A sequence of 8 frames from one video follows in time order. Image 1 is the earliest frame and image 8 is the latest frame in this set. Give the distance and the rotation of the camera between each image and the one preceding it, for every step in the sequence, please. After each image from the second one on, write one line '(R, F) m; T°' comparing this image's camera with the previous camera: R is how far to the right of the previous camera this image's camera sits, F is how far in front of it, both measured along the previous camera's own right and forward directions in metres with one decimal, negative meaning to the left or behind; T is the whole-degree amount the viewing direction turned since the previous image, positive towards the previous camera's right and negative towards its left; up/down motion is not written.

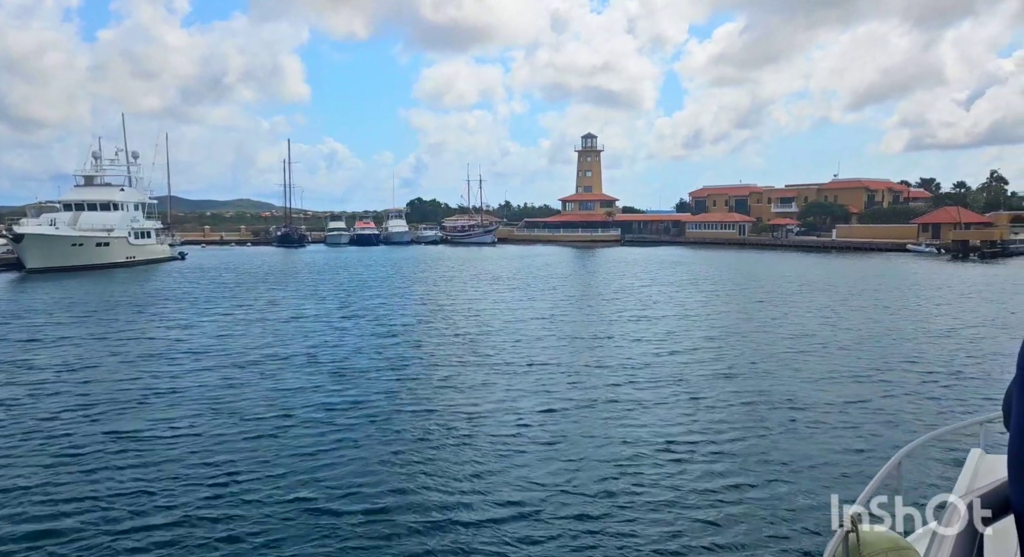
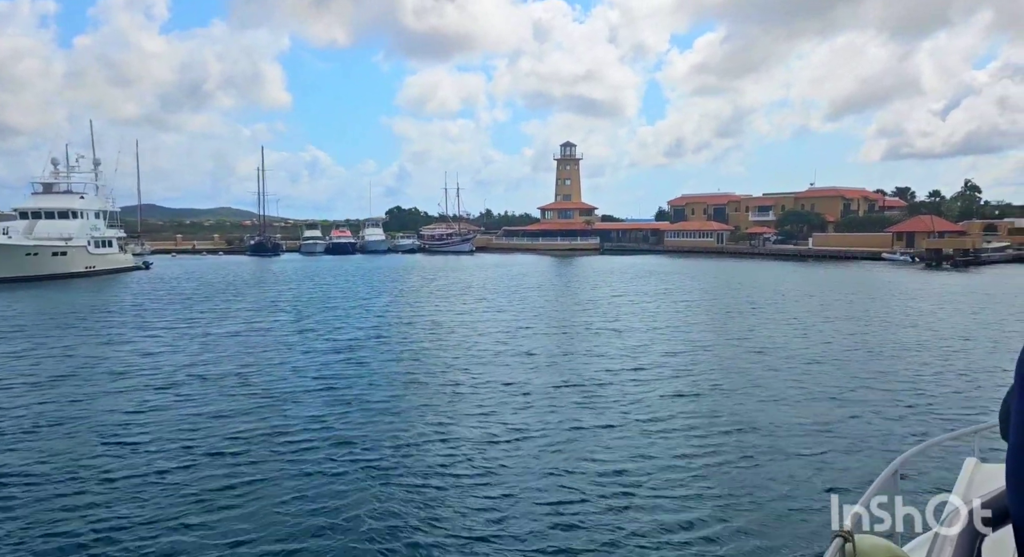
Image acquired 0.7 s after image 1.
(+0.3, +0.5) m; +1°
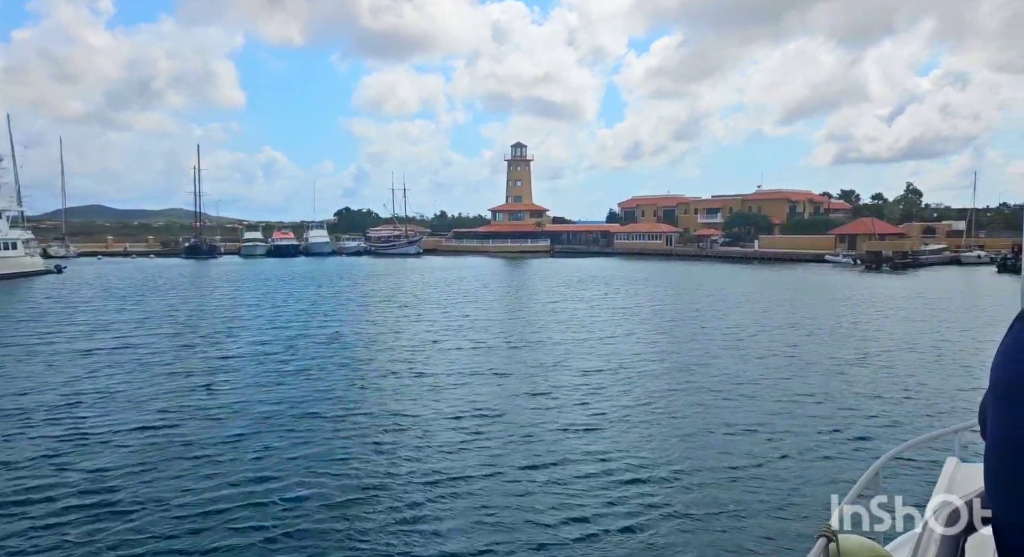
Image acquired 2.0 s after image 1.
(+0.8, +1.0) m; +3°
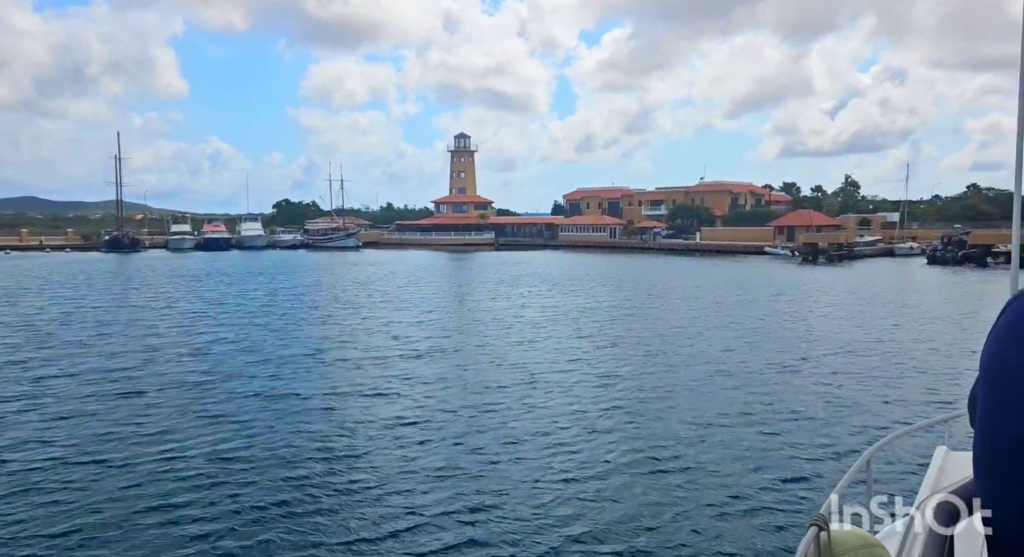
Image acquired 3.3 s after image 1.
(+0.9, +1.2) m; +4°
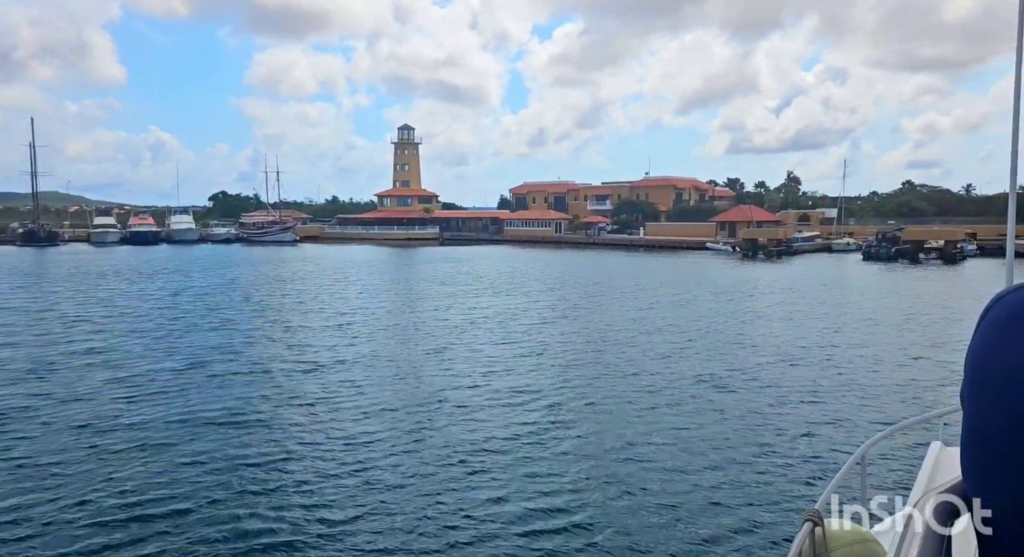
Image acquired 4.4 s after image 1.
(+0.7, +1.1) m; +4°
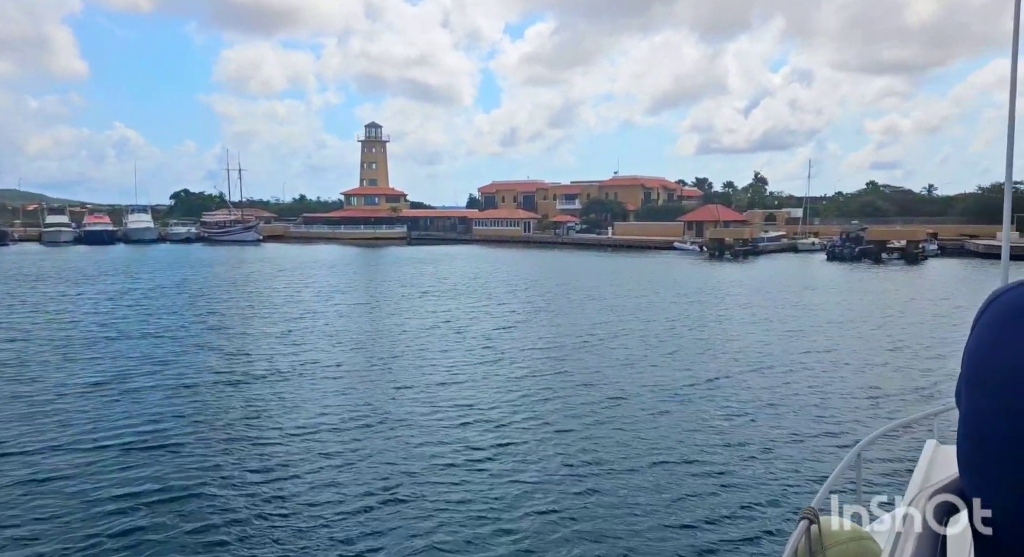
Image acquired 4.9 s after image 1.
(+0.4, +0.7) m; +2°
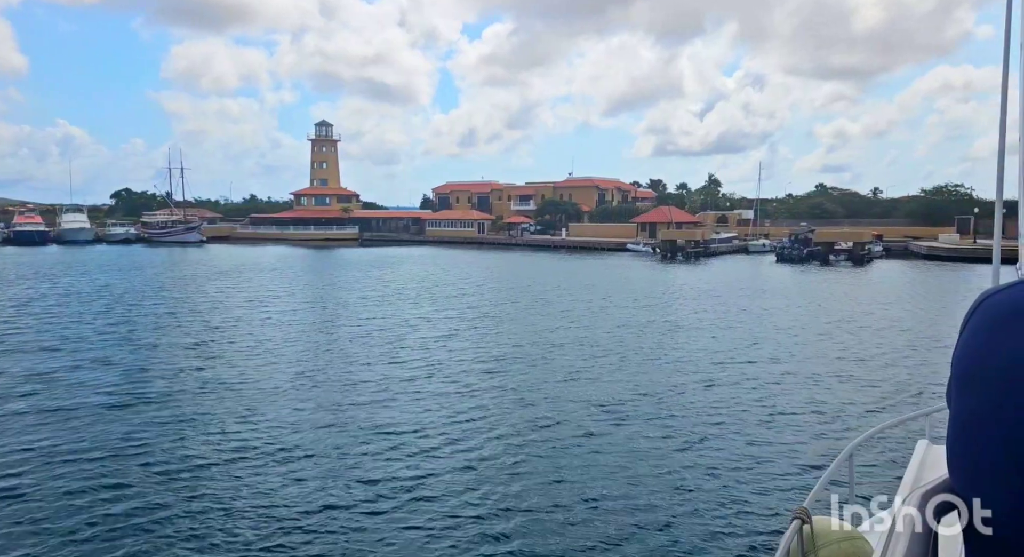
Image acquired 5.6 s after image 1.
(+0.4, +0.9) m; +3°
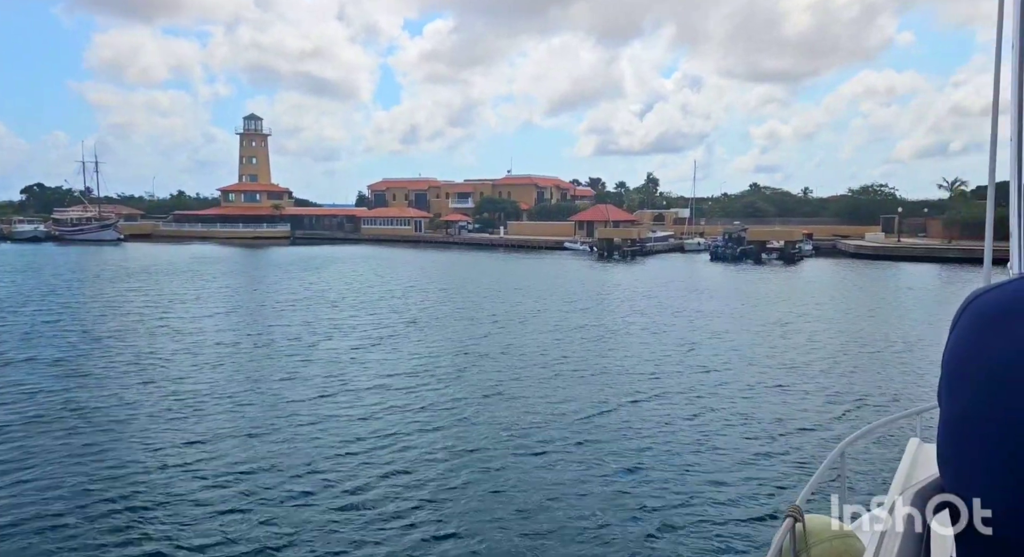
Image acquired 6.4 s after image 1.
(+0.5, +1.3) m; +4°
